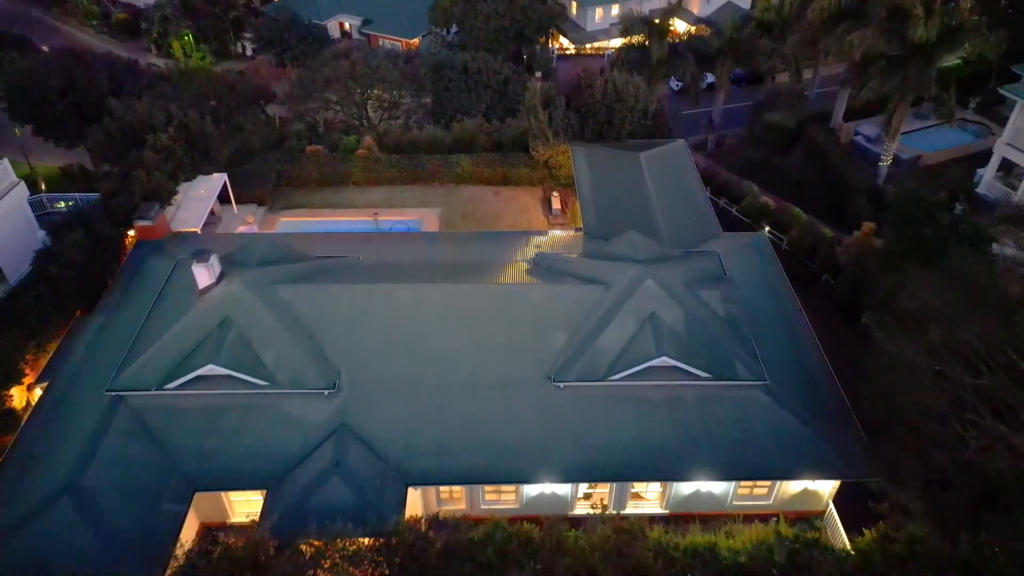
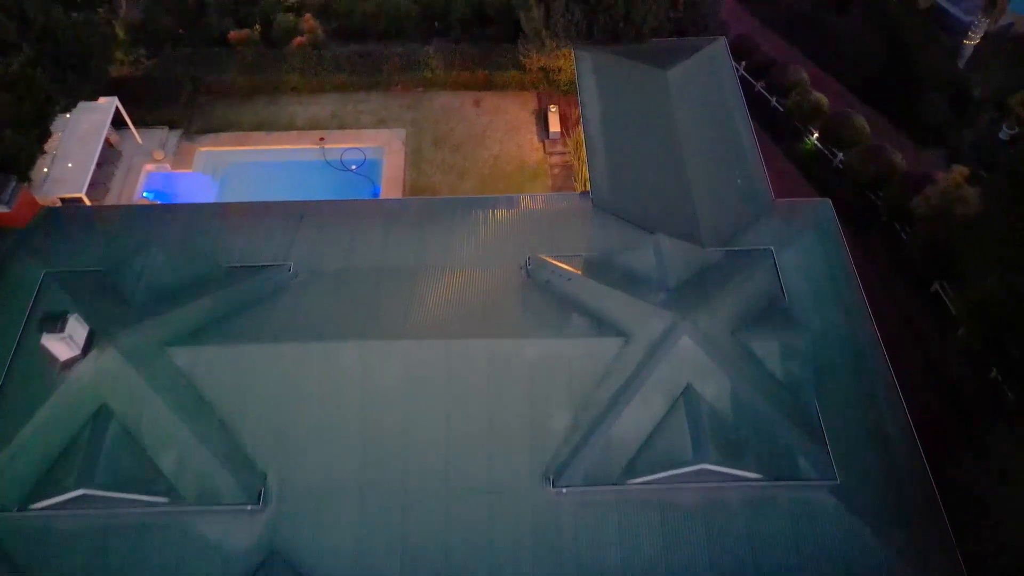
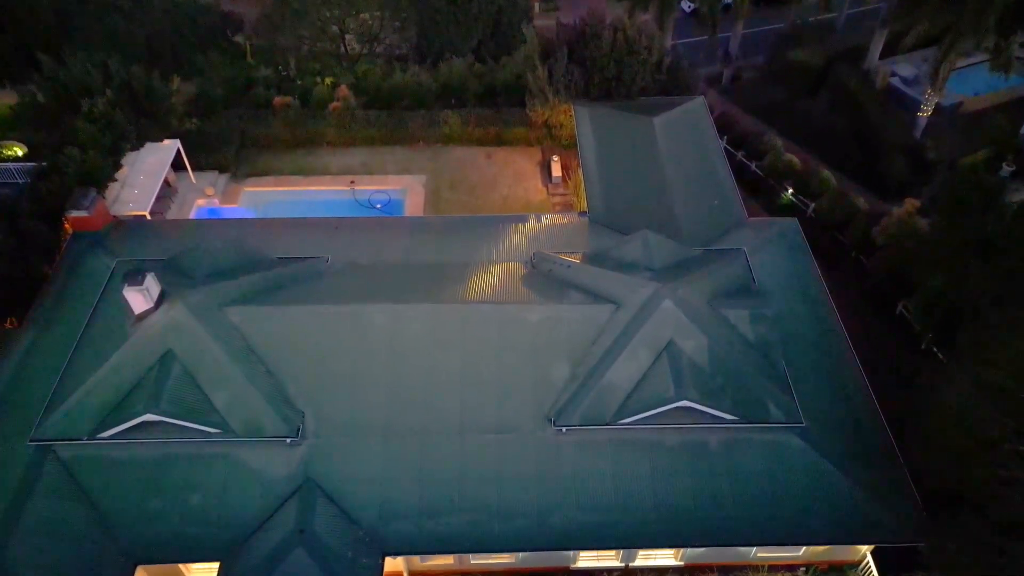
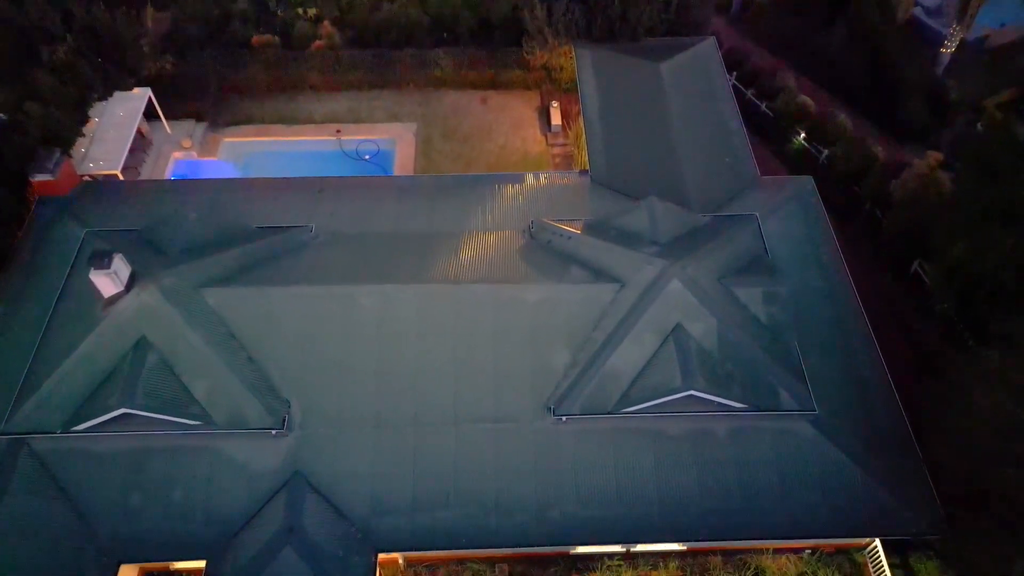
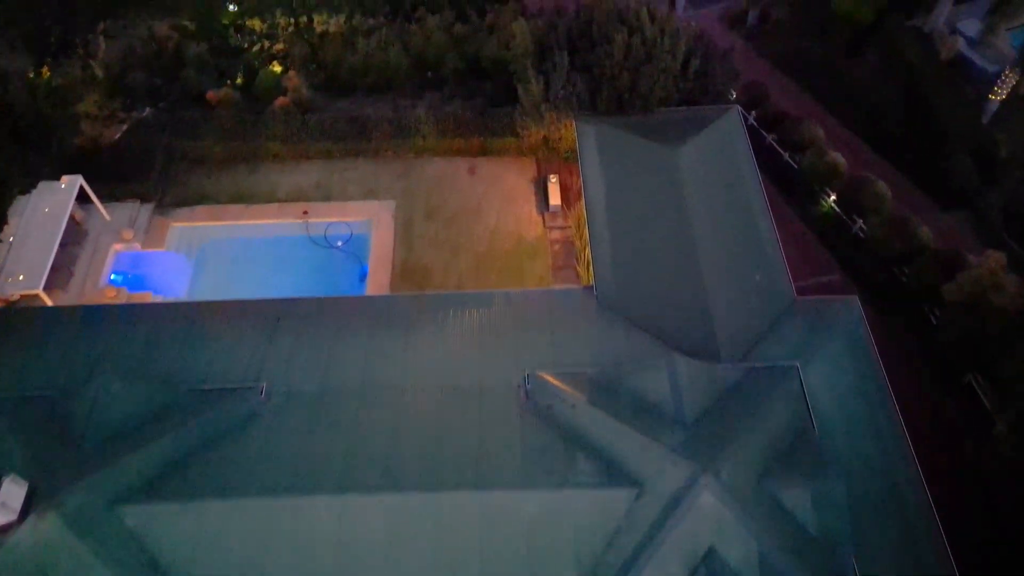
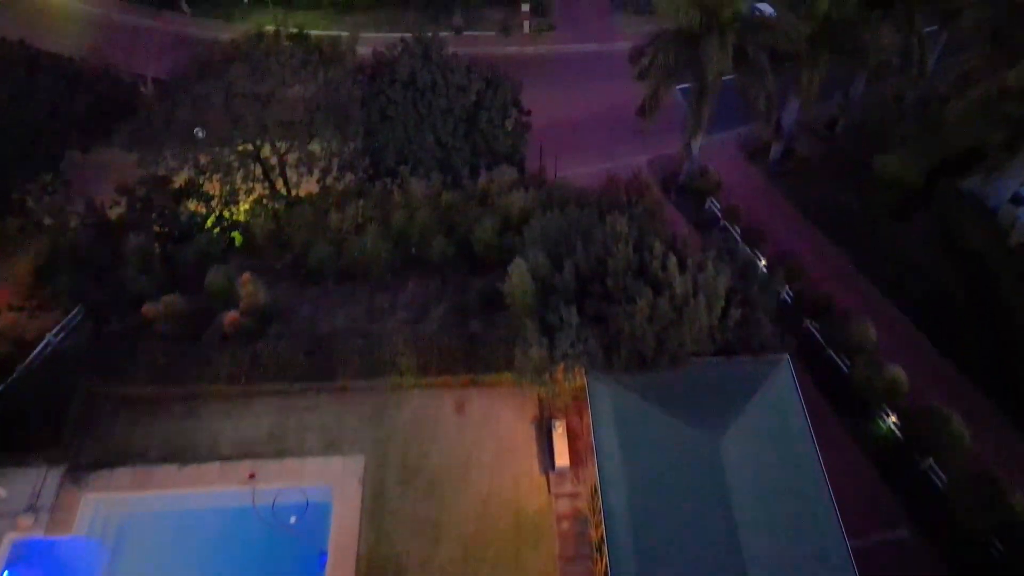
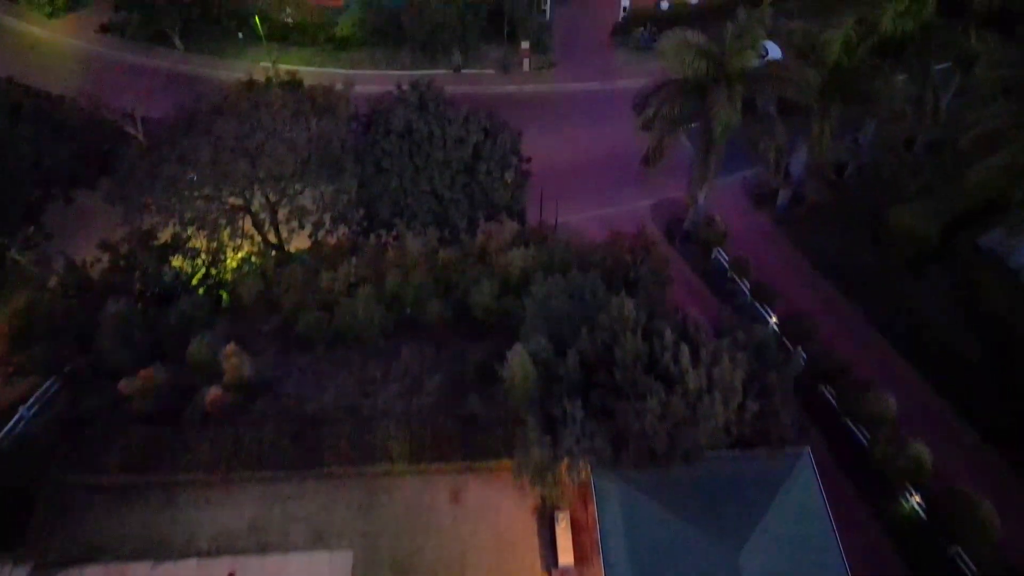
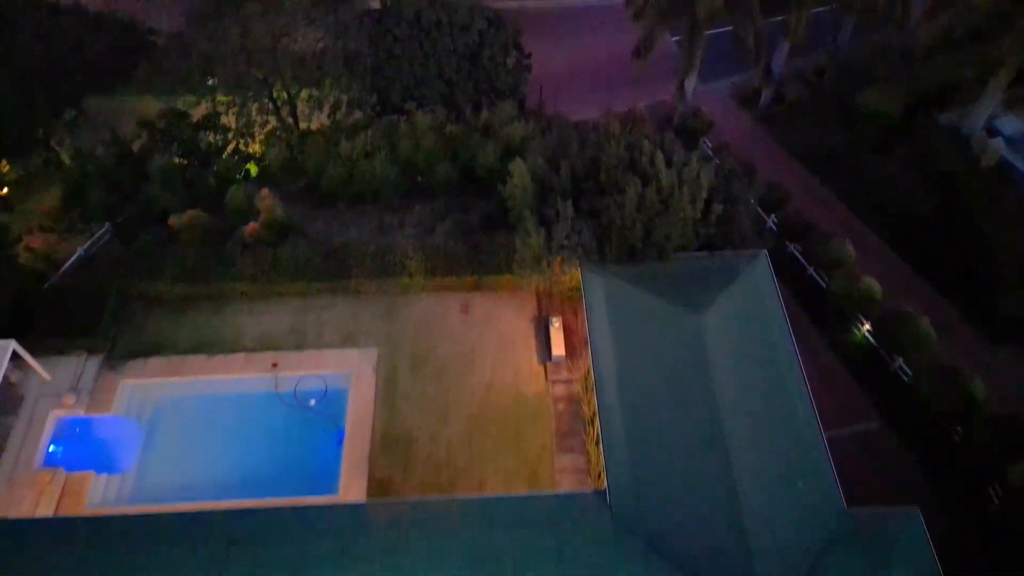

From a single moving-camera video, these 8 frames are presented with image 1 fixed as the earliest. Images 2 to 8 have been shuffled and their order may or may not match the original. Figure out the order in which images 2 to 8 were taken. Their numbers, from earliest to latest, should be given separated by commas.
3, 4, 2, 5, 8, 6, 7
